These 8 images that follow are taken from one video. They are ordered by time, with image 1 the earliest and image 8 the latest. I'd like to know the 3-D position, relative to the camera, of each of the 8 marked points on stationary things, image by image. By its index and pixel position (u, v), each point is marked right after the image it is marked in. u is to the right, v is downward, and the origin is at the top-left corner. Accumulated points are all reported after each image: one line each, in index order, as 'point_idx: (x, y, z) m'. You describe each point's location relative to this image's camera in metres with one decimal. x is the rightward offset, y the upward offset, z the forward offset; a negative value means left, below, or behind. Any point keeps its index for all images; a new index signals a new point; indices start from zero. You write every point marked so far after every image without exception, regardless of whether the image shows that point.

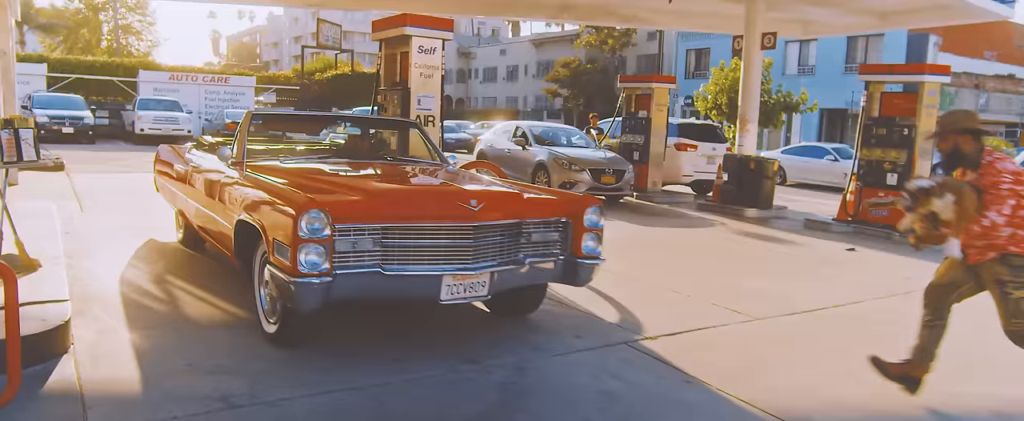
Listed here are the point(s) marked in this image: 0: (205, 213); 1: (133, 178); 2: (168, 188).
0: (-2.7, 0.0, +6.6) m
1: (-6.8, +0.6, +13.6) m
2: (-3.8, +0.3, +8.3) m
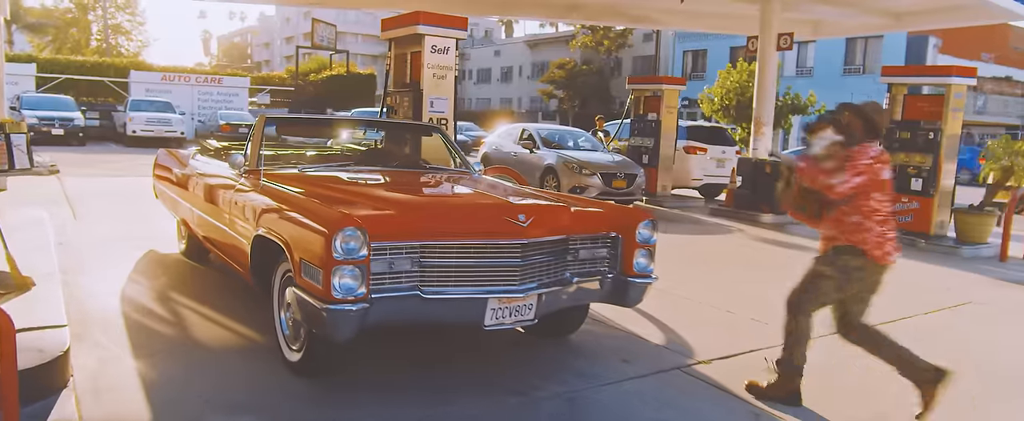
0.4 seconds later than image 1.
0: (-2.5, -0.1, +6.2) m
1: (-6.7, +0.5, +13.1) m
2: (-3.6, +0.2, +7.9) m
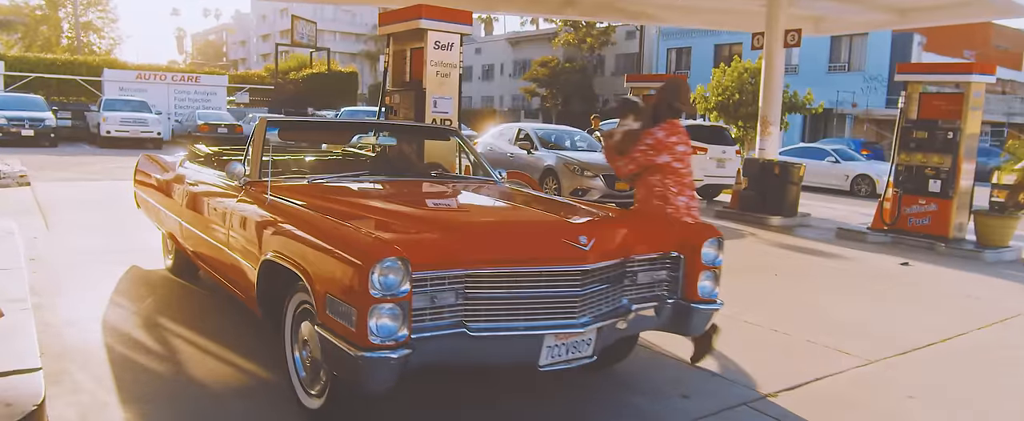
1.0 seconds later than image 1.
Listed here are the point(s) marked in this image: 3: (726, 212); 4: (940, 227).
0: (-2.3, -0.2, +5.5) m
1: (-6.7, +0.4, +12.3) m
2: (-3.5, +0.1, +7.2) m
3: (+3.7, 0.0, +12.9) m
4: (+5.9, -0.2, +10.4) m
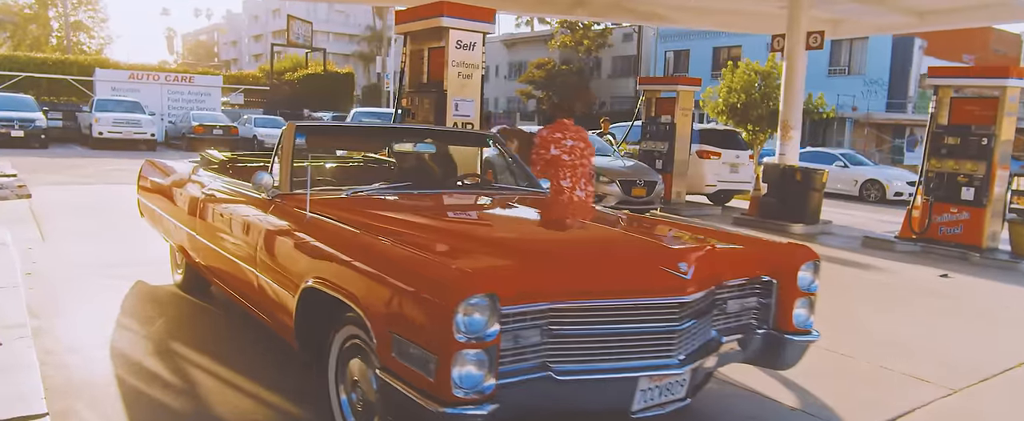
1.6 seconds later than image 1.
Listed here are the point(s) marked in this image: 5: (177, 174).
0: (-2.0, -0.3, +5.1) m
1: (-6.5, +0.3, +11.8) m
2: (-3.2, 0.0, +6.7) m
3: (+3.9, -0.1, +12.5) m
4: (+6.2, -0.3, +10.1) m
5: (-2.9, +0.3, +6.3) m
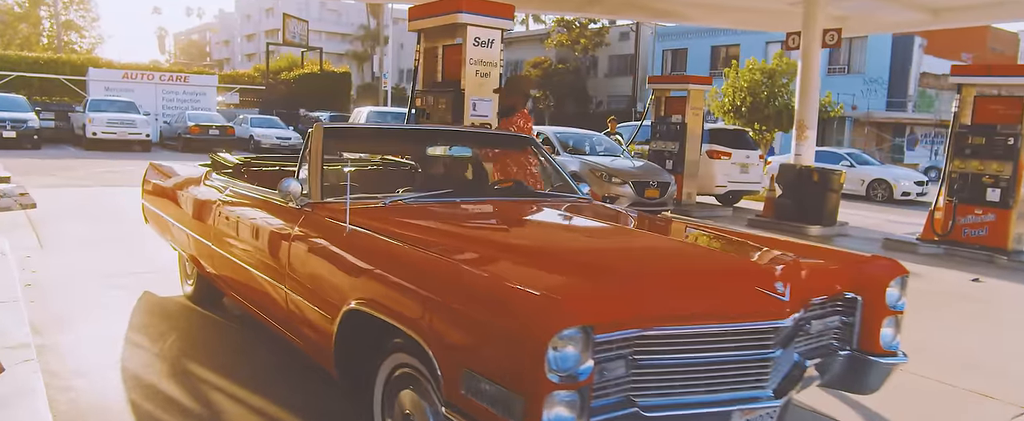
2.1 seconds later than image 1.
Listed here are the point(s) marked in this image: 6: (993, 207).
0: (-1.8, -0.3, +4.7) m
1: (-6.3, +0.2, +11.4) m
2: (-3.0, 0.0, +6.4) m
3: (+4.0, -0.2, +12.2) m
4: (+6.3, -0.4, +9.8) m
5: (-2.7, +0.3, +6.0) m
6: (+6.3, 0.0, +9.9) m
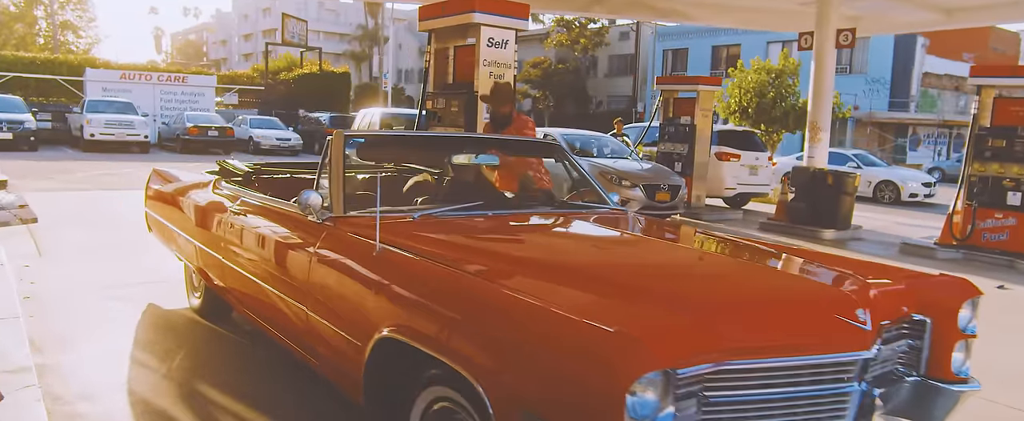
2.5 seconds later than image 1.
0: (-1.6, -0.4, +4.5) m
1: (-6.2, +0.2, +11.2) m
2: (-2.9, -0.1, +6.1) m
3: (+4.1, -0.2, +12.0) m
4: (+6.5, -0.4, +9.6) m
5: (-2.5, +0.2, +5.8) m
6: (+6.4, 0.0, +9.6) m
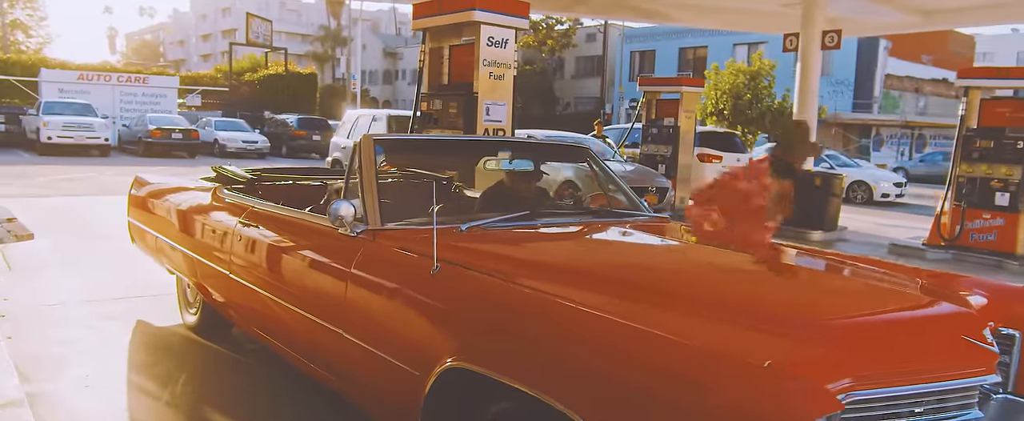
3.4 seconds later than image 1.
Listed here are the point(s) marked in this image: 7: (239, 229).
0: (-1.5, -0.4, +4.2) m
1: (-6.4, +0.1, +10.6) m
2: (-2.8, -0.2, +5.8) m
3: (+3.9, -0.2, +12.0) m
4: (+6.3, -0.4, +9.7) m
5: (-2.4, +0.1, +5.4) m
6: (+6.3, 0.0, +9.7) m
7: (-1.3, -0.1, +4.0) m
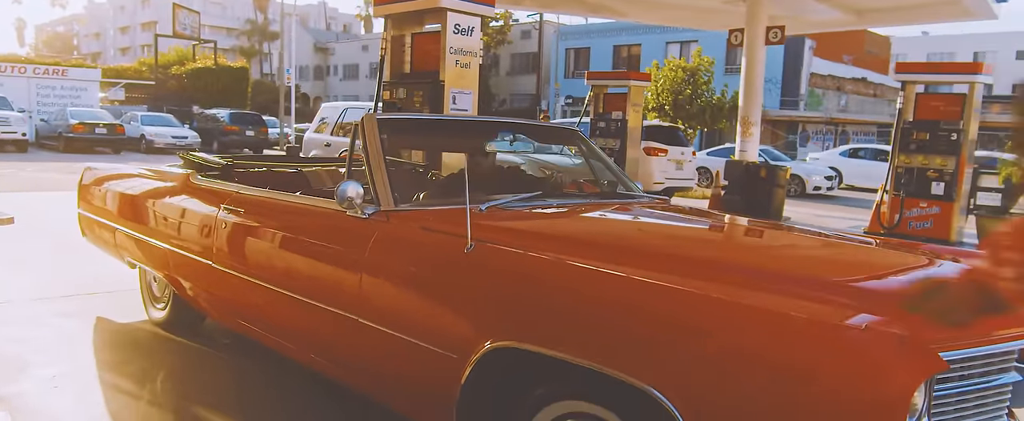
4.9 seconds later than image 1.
0: (-1.5, -0.4, +4.0) m
1: (-7.0, +0.1, +9.9) m
2: (-3.0, -0.1, +5.4) m
3: (+3.1, -0.1, +12.2) m
4: (+5.8, -0.3, +10.1) m
5: (-2.6, +0.2, +5.1) m
6: (+5.7, +0.1, +10.2) m
7: (-1.3, -0.1, +3.8) m
